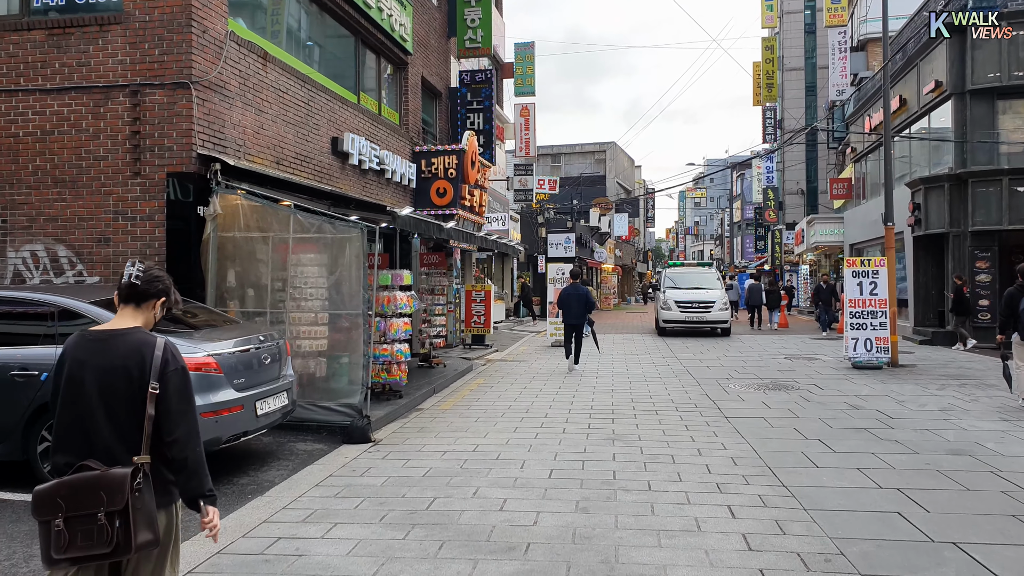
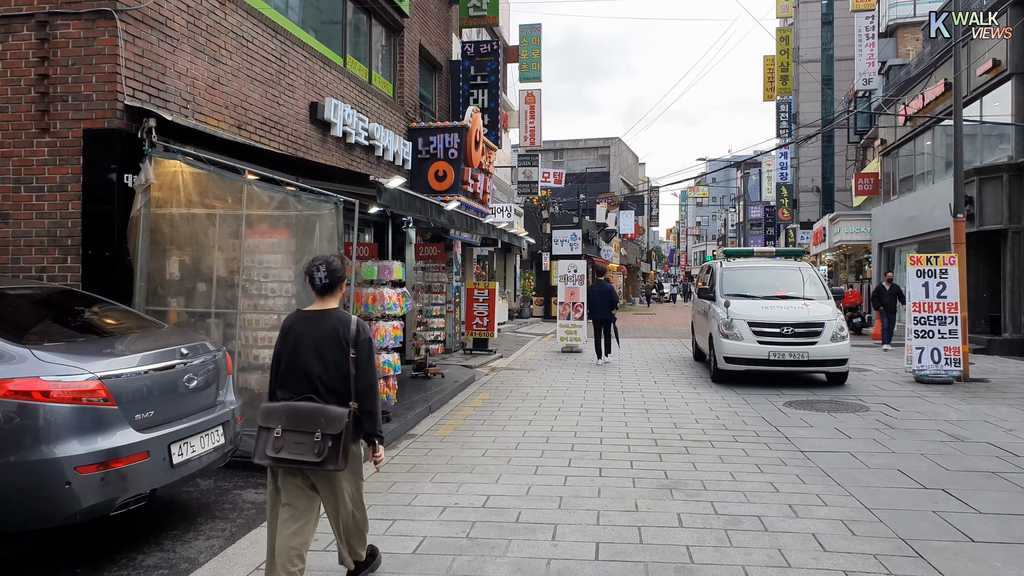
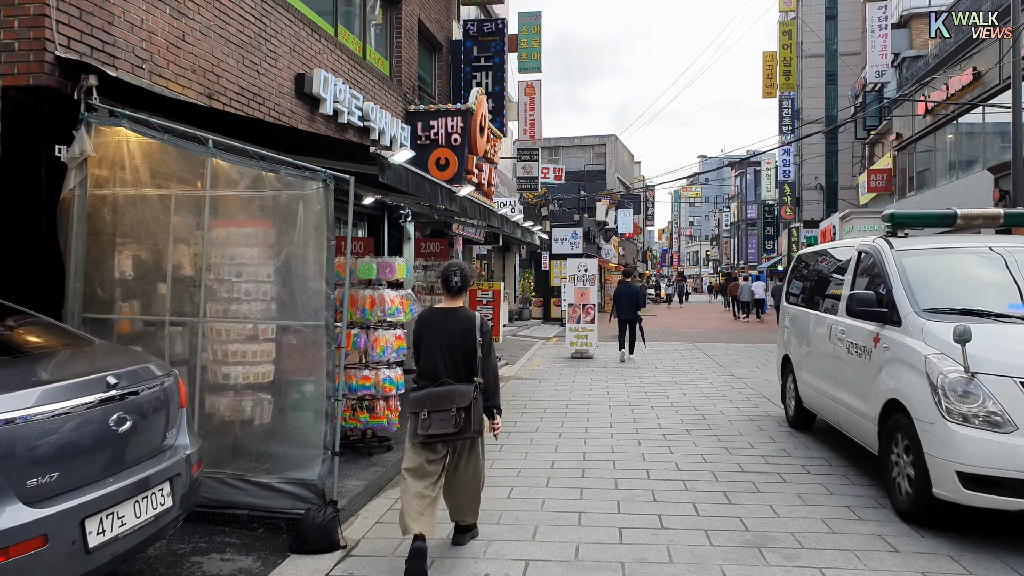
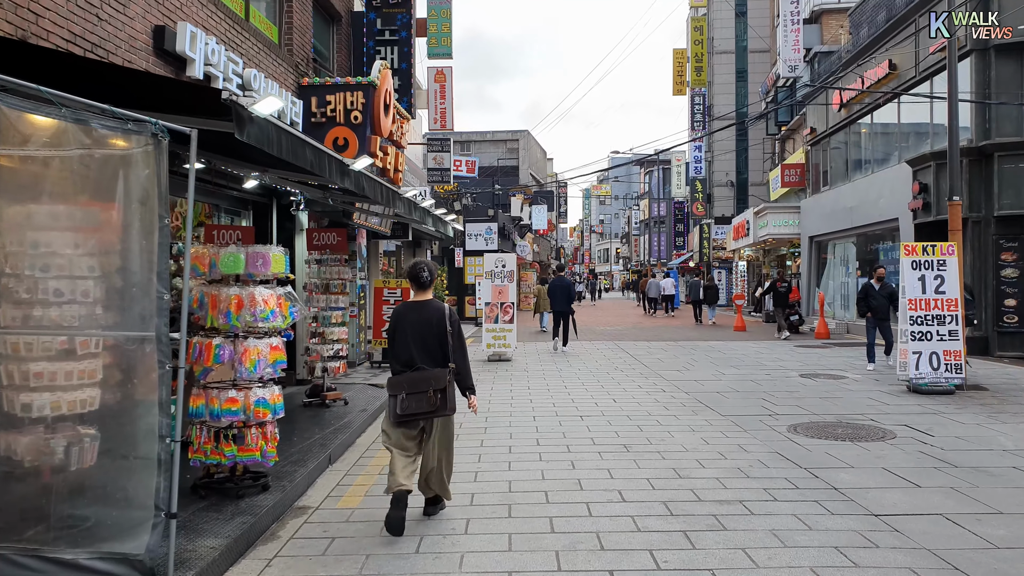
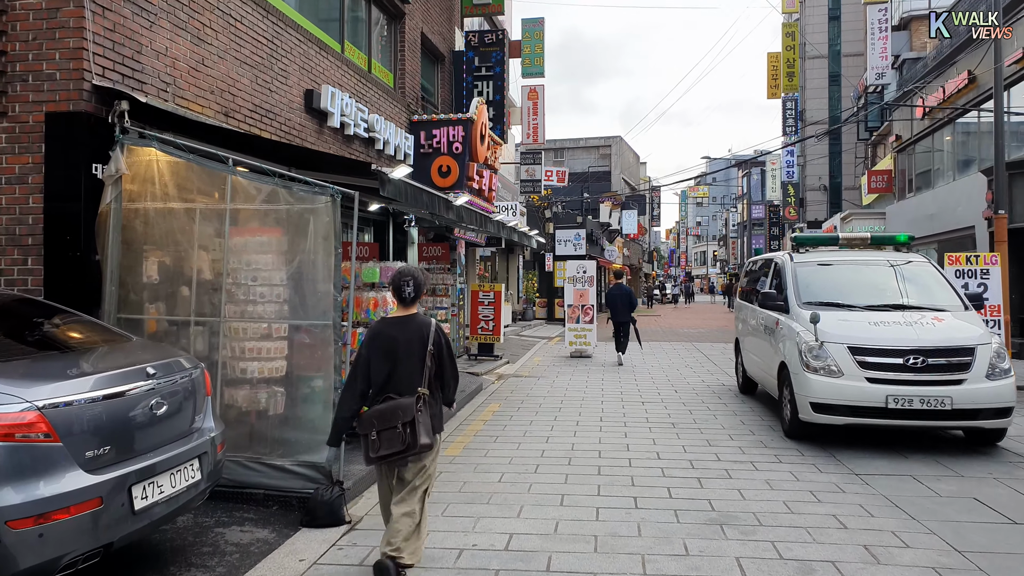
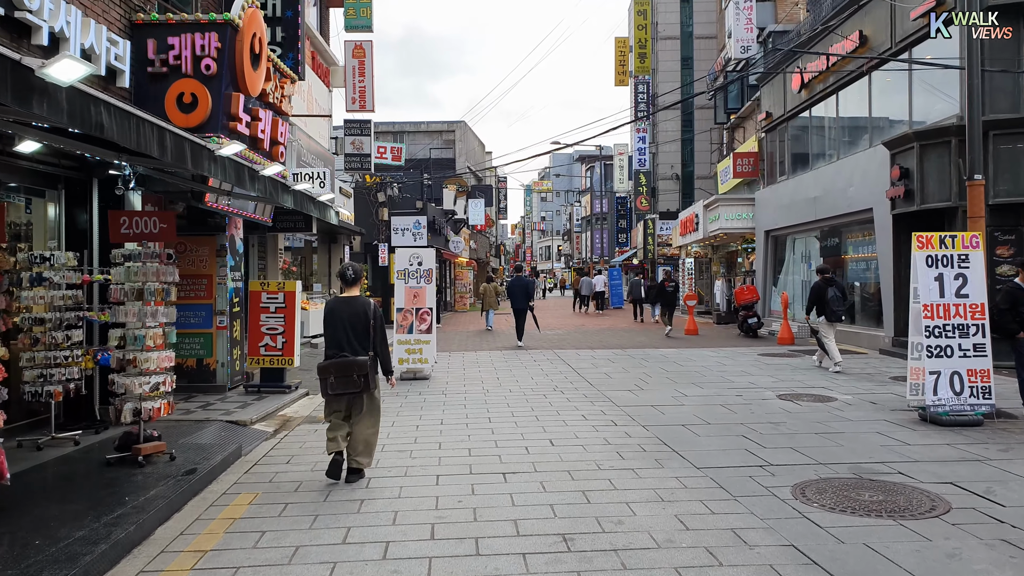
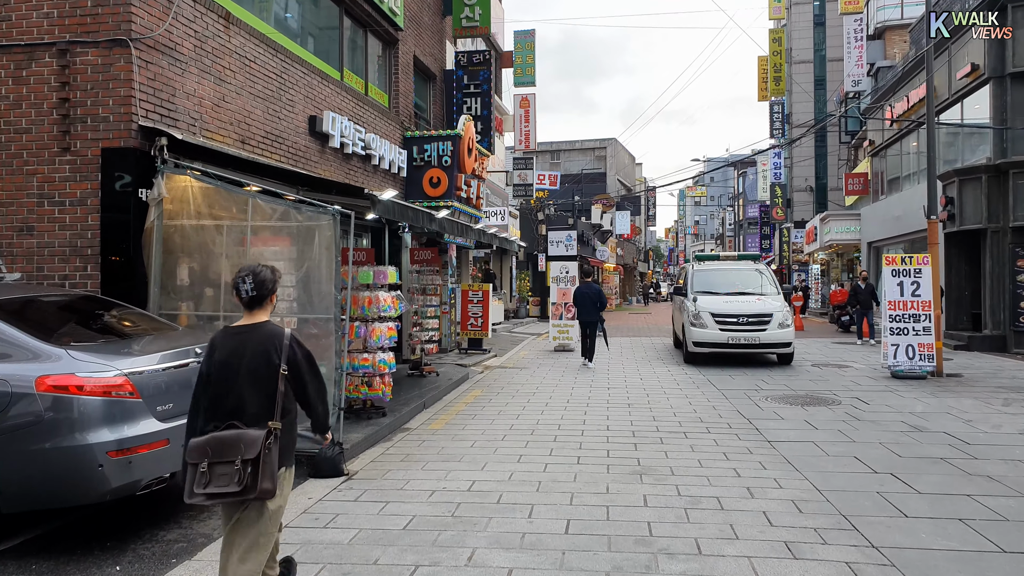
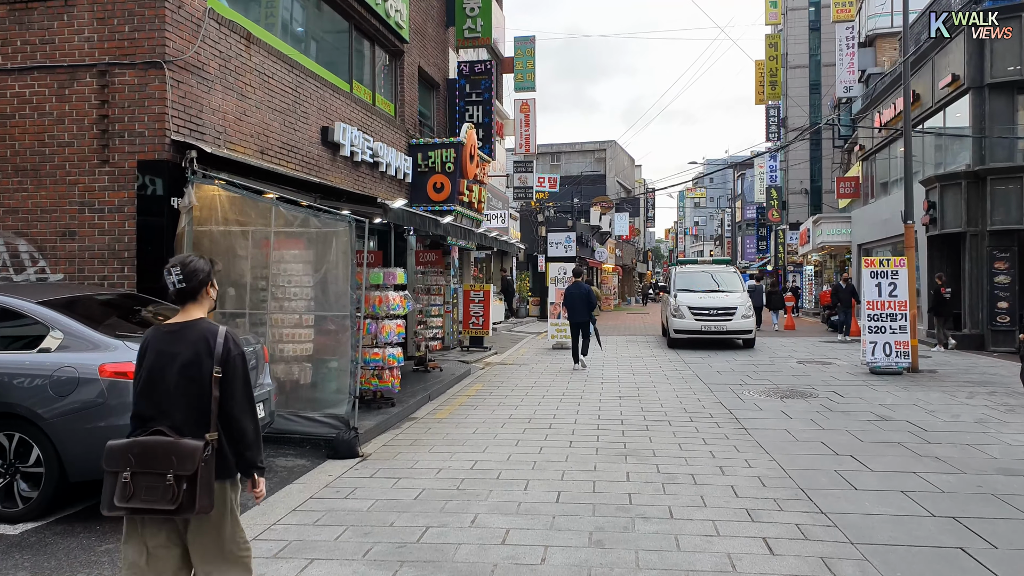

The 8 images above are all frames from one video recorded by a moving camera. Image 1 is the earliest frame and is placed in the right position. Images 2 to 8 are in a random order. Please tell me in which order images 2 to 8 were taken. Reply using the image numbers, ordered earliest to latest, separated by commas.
8, 7, 2, 5, 3, 4, 6
